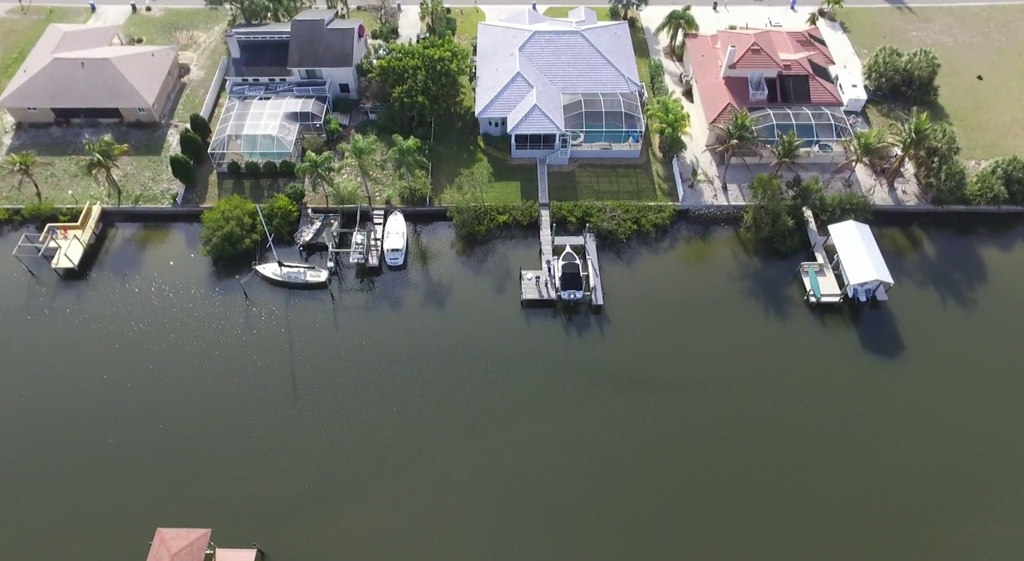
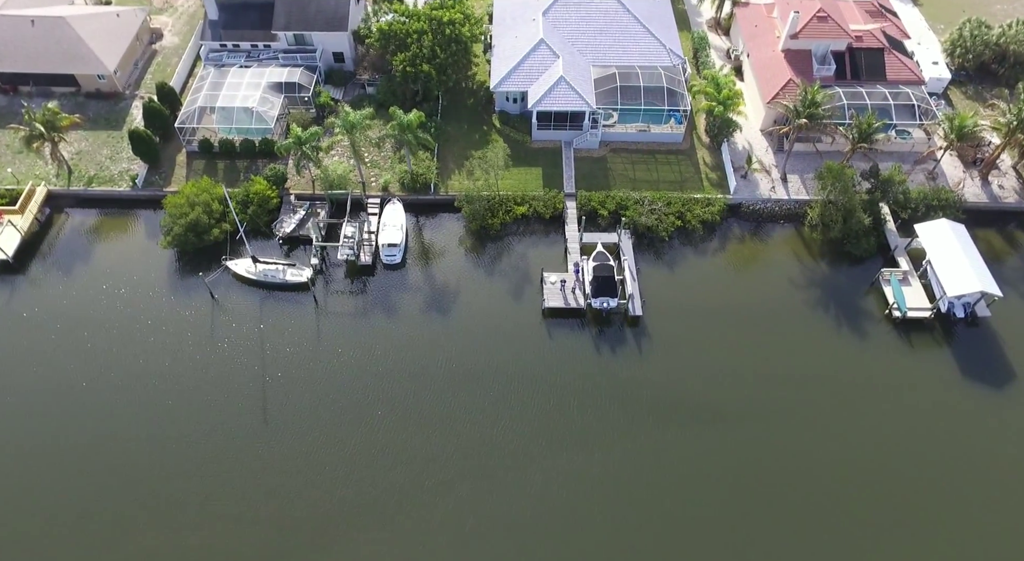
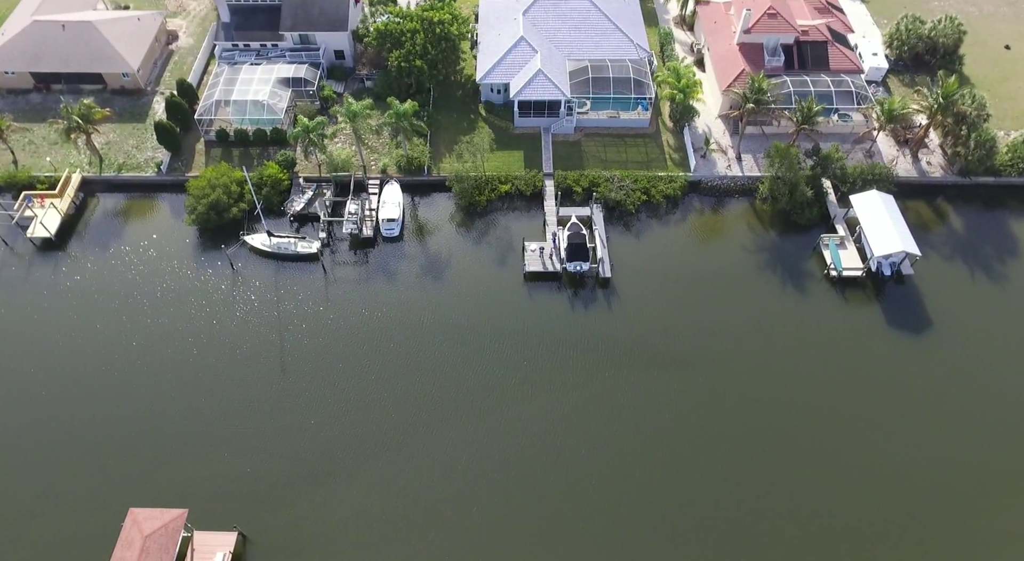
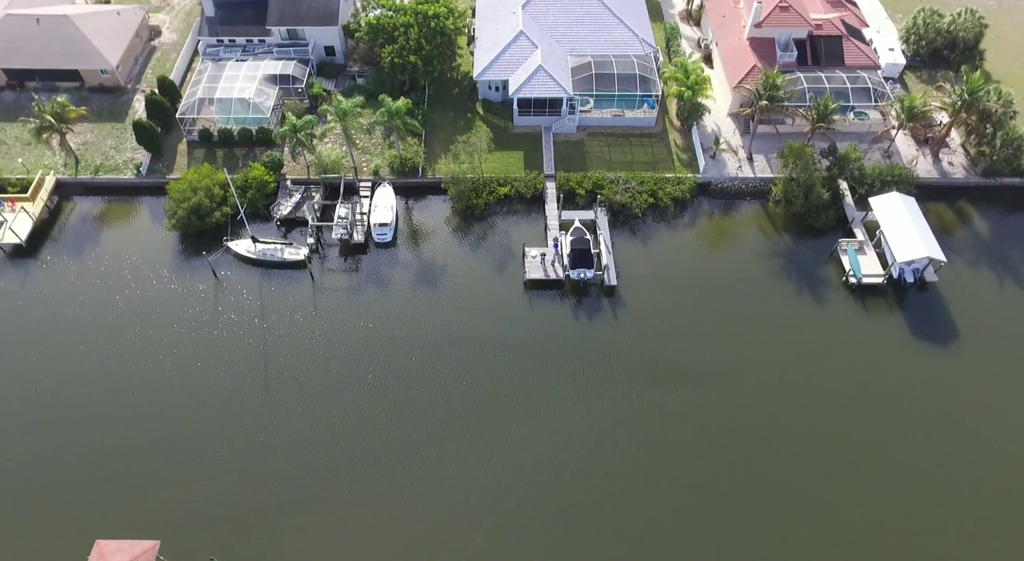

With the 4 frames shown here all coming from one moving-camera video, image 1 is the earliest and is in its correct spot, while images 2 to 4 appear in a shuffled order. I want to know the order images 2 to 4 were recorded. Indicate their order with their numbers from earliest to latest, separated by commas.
3, 4, 2
